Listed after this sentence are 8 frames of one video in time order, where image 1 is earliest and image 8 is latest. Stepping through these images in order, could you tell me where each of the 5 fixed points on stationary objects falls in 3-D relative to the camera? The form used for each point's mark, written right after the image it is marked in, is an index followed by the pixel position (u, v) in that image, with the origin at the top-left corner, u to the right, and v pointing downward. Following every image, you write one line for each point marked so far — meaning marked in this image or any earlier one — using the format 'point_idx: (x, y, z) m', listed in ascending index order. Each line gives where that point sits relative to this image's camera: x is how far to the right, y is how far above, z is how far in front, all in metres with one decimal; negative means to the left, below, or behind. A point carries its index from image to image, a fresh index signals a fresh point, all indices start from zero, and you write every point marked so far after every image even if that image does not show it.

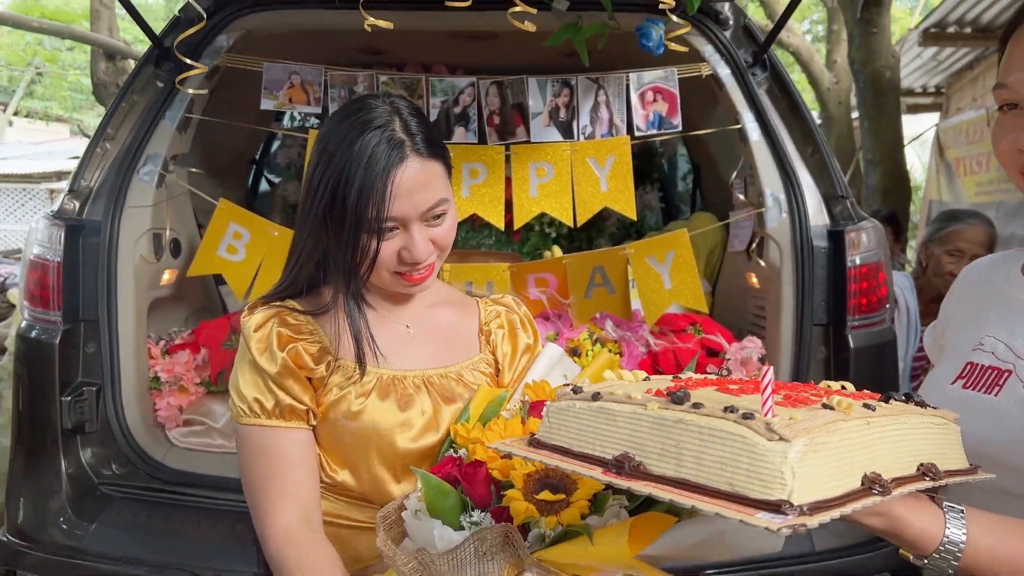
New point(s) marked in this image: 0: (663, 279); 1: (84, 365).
0: (+0.3, 0.0, +1.7) m
1: (-0.7, -0.1, +1.4) m
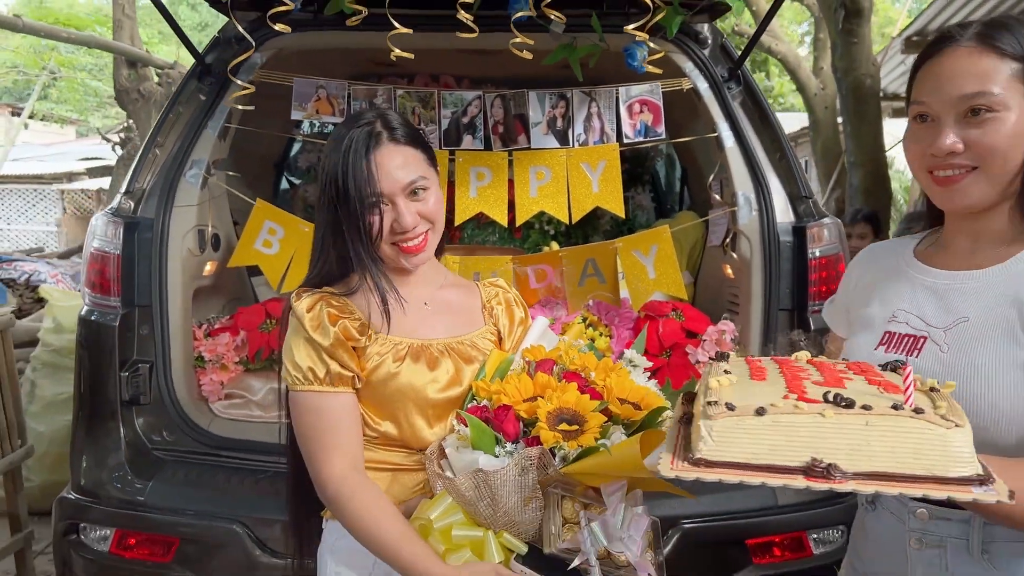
0: (+0.3, +0.1, +1.9) m
1: (-0.7, -0.1, +1.5) m
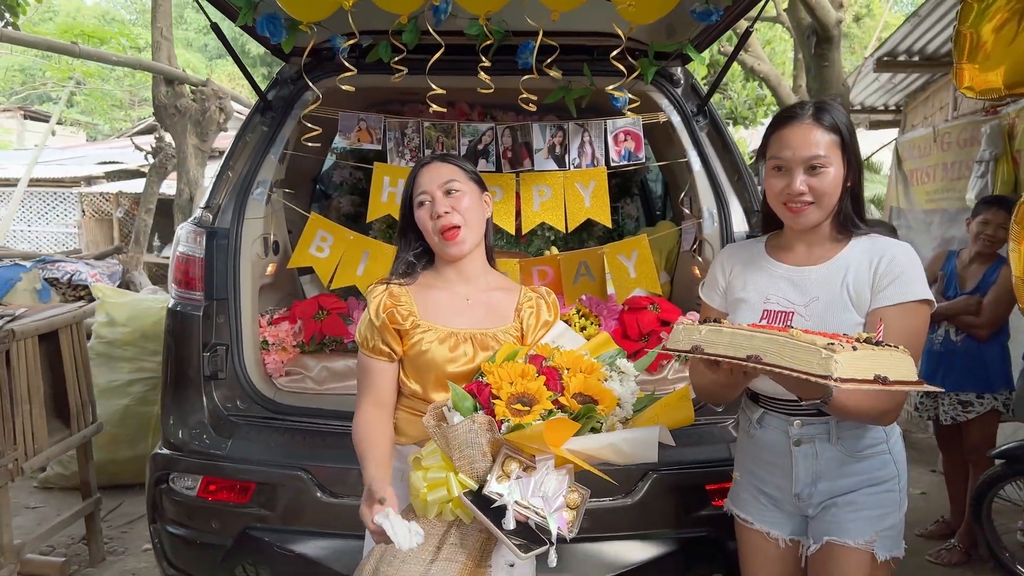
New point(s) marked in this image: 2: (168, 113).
0: (+0.3, +0.1, +2.2) m
1: (-0.7, -0.1, +1.9) m
2: (-1.9, +1.0, +4.4) m
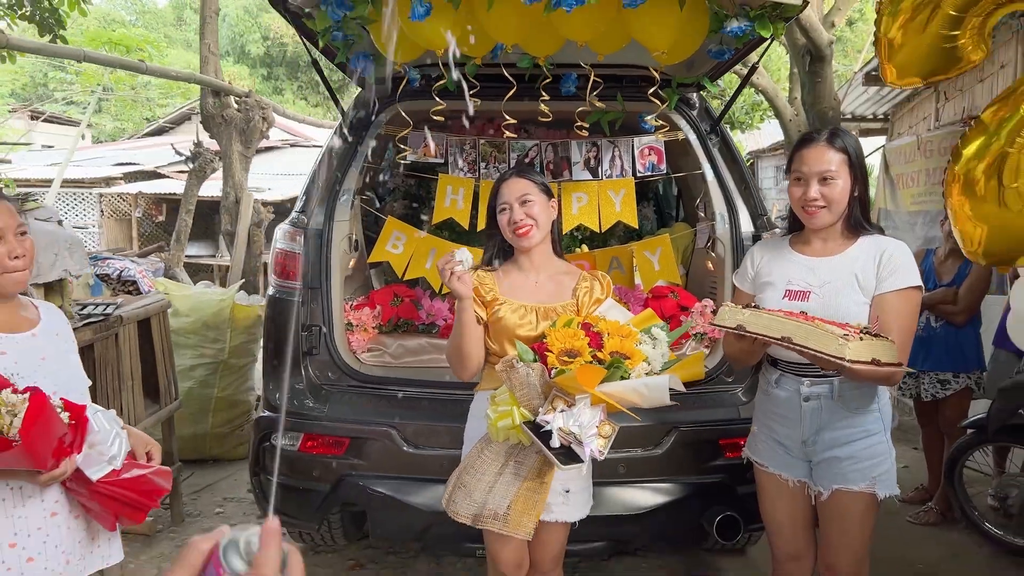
0: (+0.5, +0.1, +2.6) m
1: (-0.6, -0.1, +2.3) m
2: (-1.8, +1.0, +4.8) m
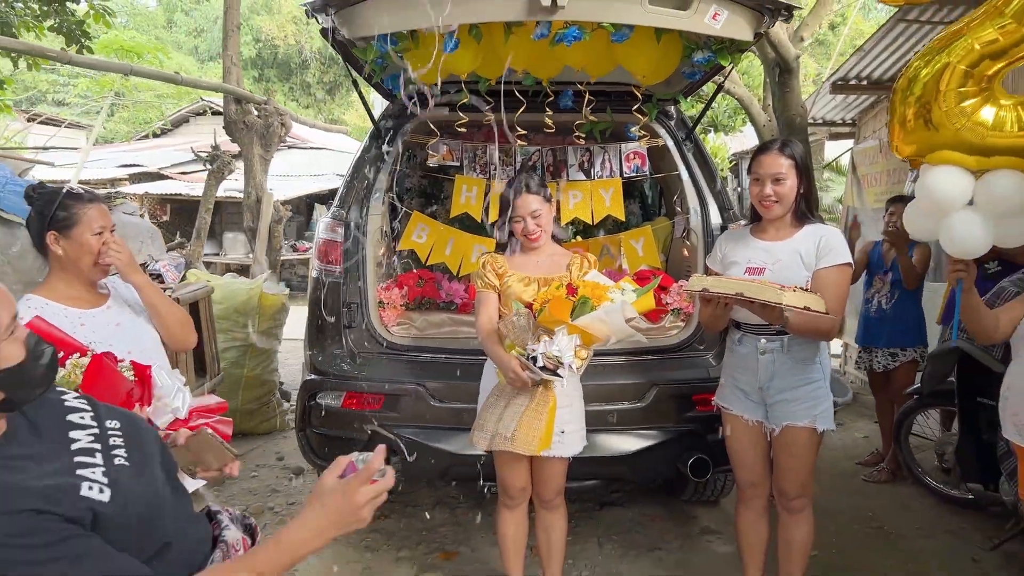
0: (+0.5, +0.1, +3.1) m
1: (-0.6, 0.0, +2.7) m
2: (-1.8, +1.1, +5.2) m
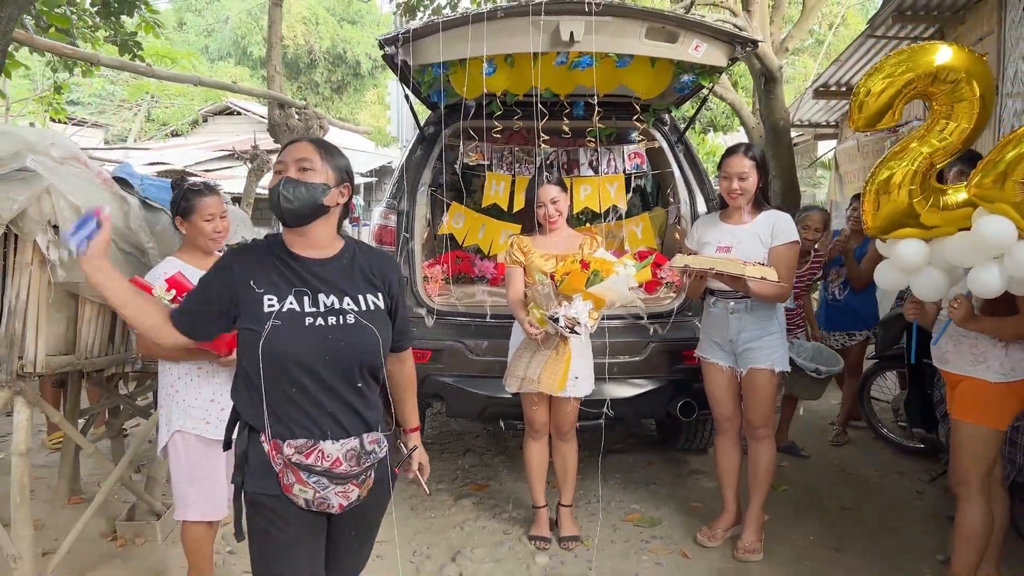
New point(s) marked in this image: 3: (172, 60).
0: (+0.6, +0.2, +3.7) m
1: (-0.5, +0.1, +3.3) m
2: (-1.7, +1.2, +5.8) m
3: (-3.7, +2.5, +8.6) m
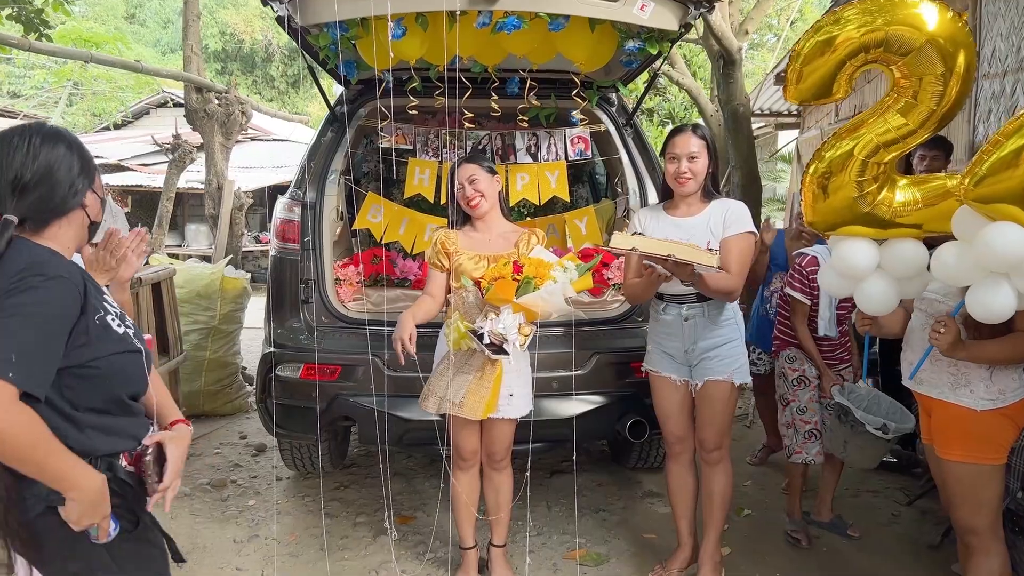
0: (+0.3, +0.2, +3.2) m
1: (-0.7, +0.1, +2.9) m
2: (-2.1, +1.2, +5.3) m
3: (-4.2, +2.5, +8.0) m
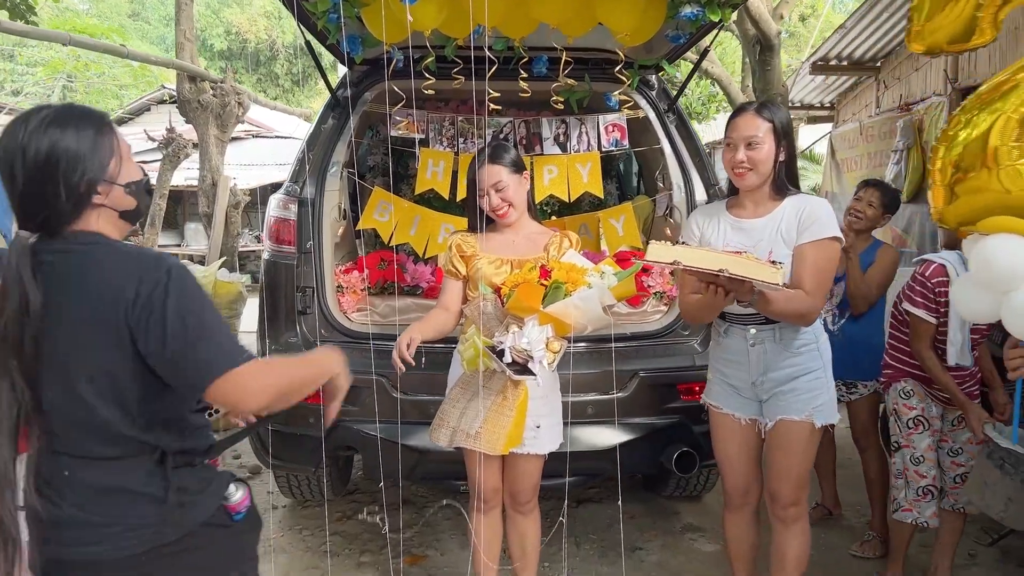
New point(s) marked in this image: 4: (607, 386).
0: (+0.4, +0.2, +2.9) m
1: (-0.7, 0.0, +2.5) m
2: (-2.0, +1.1, +4.9) m
3: (-4.1, +2.4, +7.6) m
4: (+0.3, -0.3, +2.4) m
